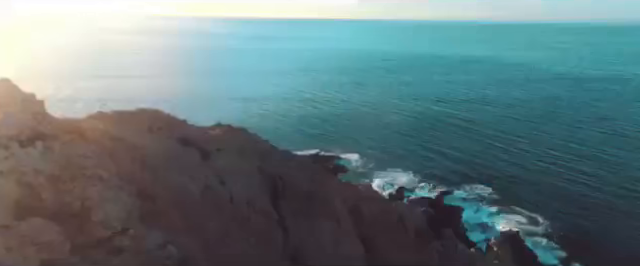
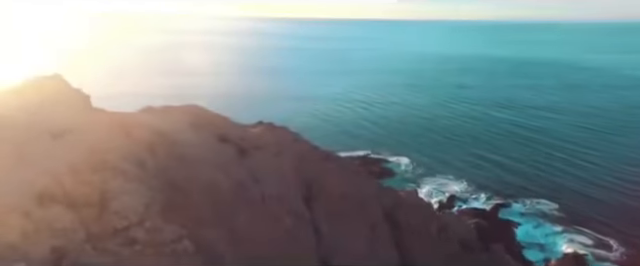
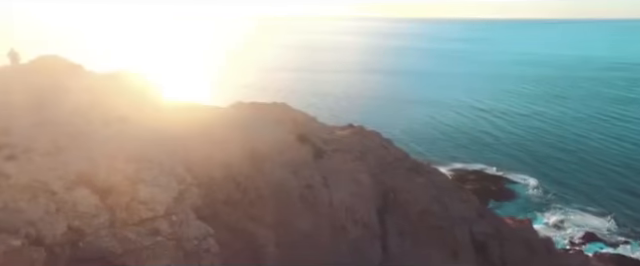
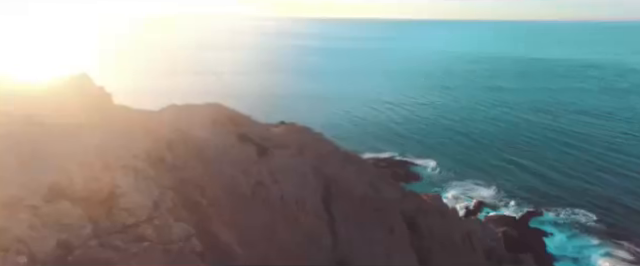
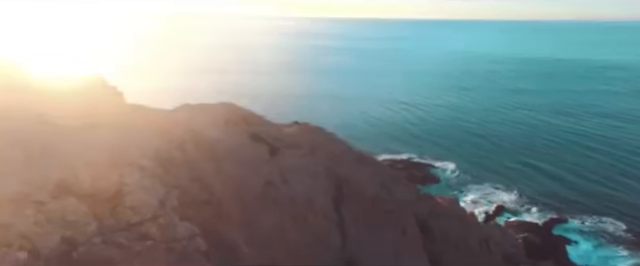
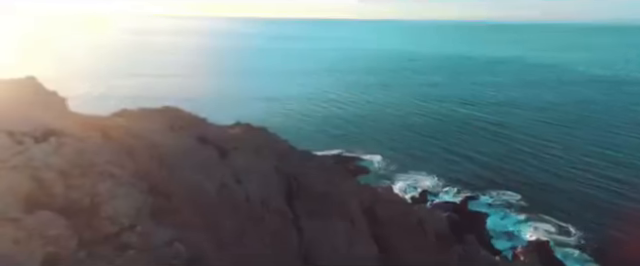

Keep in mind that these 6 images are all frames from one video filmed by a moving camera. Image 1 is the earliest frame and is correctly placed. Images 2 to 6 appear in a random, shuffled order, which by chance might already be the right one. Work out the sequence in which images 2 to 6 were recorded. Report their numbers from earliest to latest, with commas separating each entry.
6, 2, 4, 5, 3
